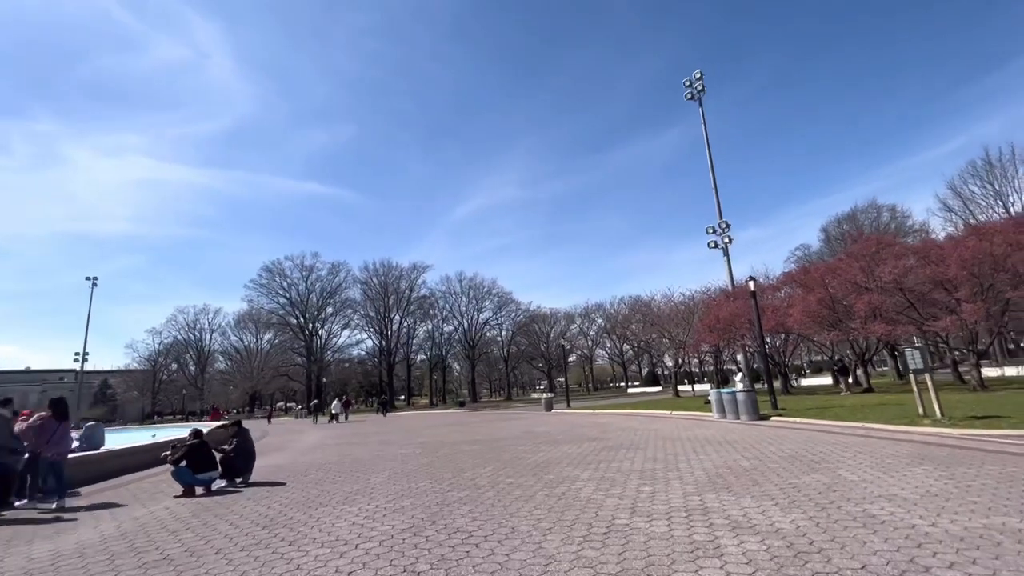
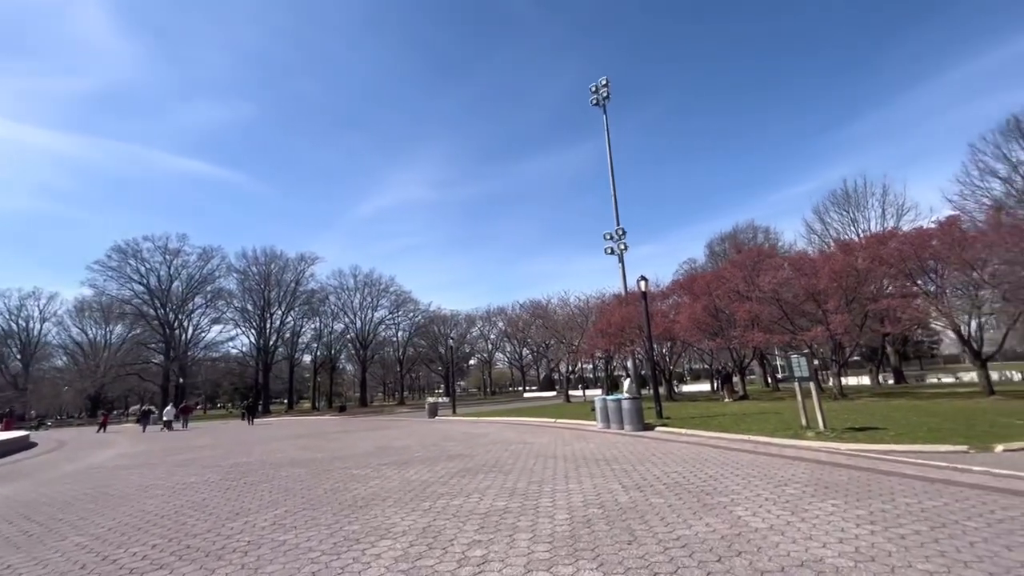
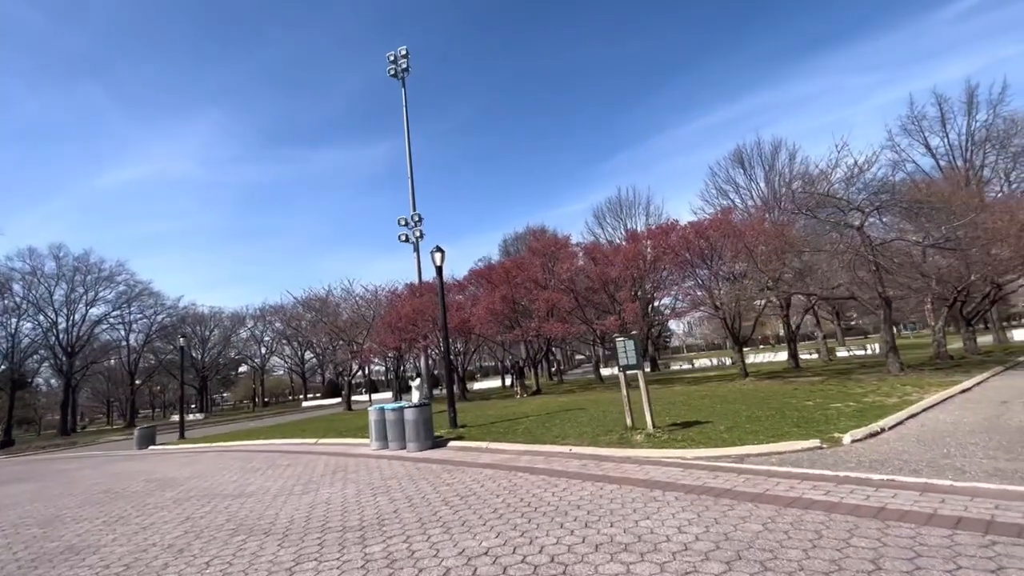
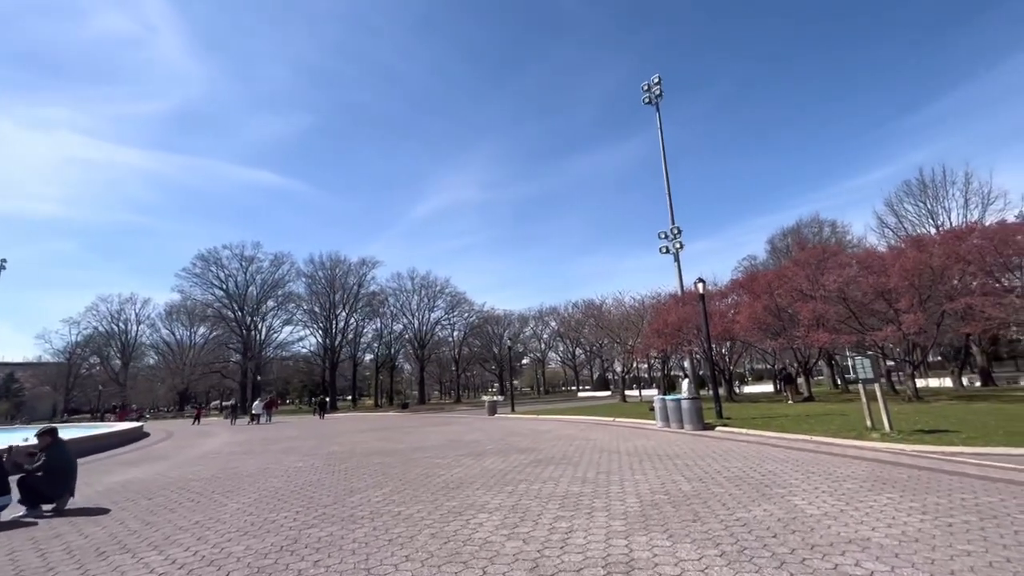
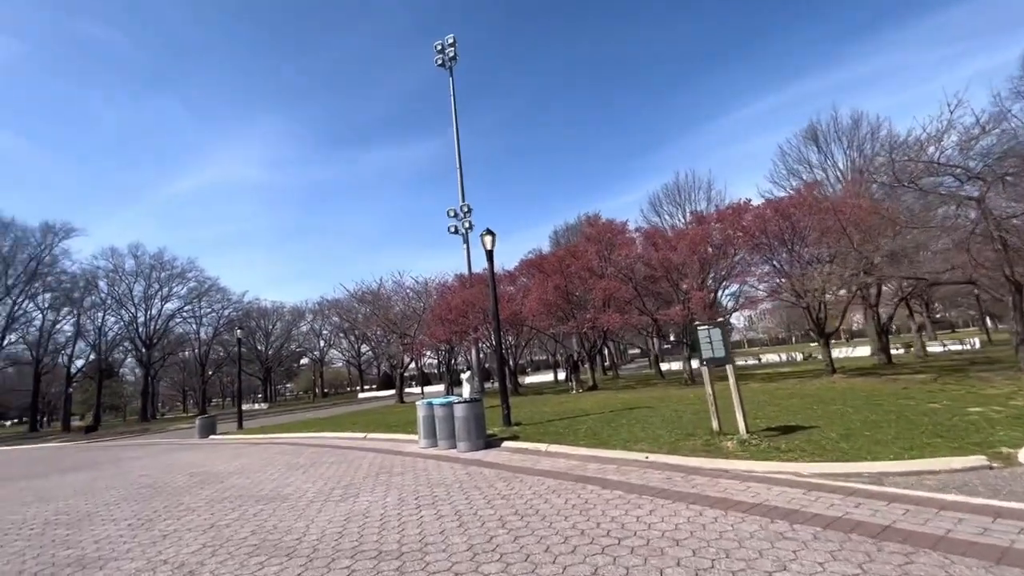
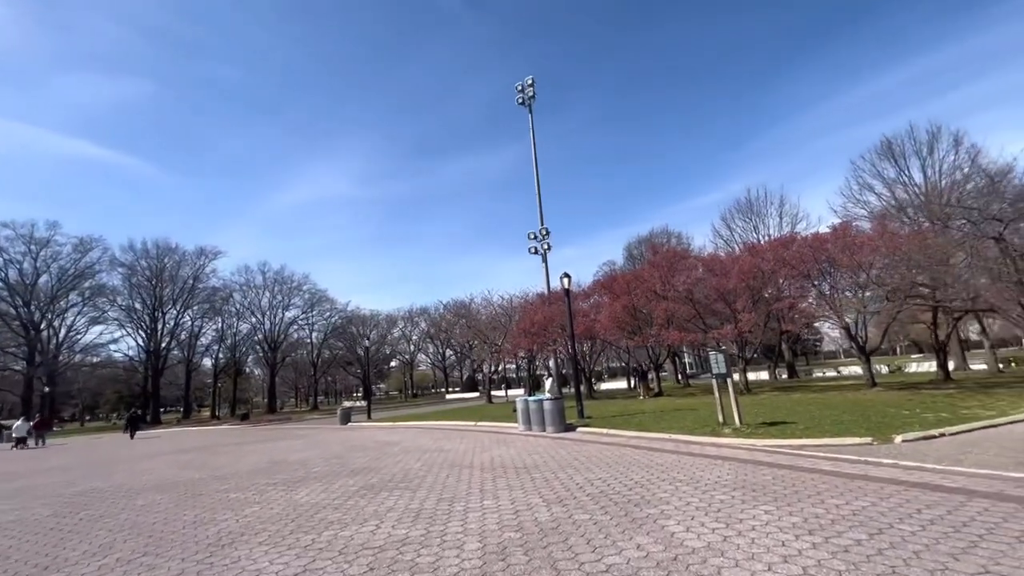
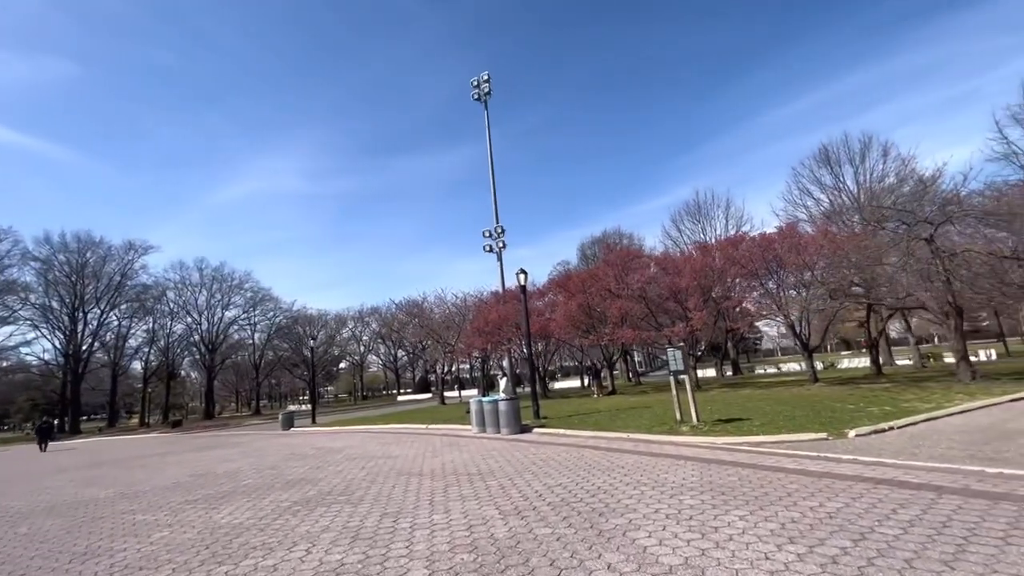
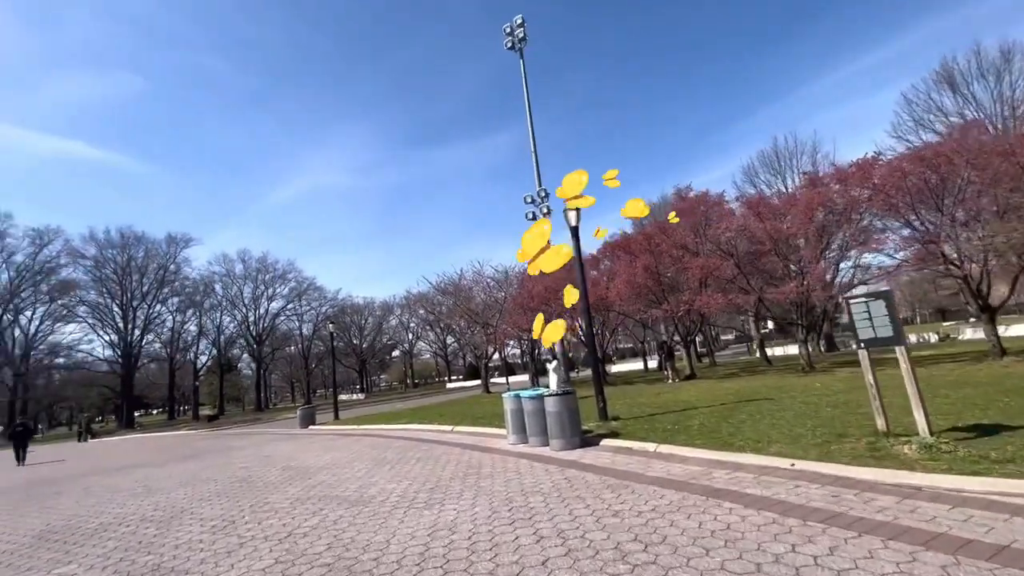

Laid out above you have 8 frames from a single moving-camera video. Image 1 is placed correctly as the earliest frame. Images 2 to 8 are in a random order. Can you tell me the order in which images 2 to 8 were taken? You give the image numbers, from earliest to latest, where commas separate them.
4, 2, 6, 7, 3, 5, 8
